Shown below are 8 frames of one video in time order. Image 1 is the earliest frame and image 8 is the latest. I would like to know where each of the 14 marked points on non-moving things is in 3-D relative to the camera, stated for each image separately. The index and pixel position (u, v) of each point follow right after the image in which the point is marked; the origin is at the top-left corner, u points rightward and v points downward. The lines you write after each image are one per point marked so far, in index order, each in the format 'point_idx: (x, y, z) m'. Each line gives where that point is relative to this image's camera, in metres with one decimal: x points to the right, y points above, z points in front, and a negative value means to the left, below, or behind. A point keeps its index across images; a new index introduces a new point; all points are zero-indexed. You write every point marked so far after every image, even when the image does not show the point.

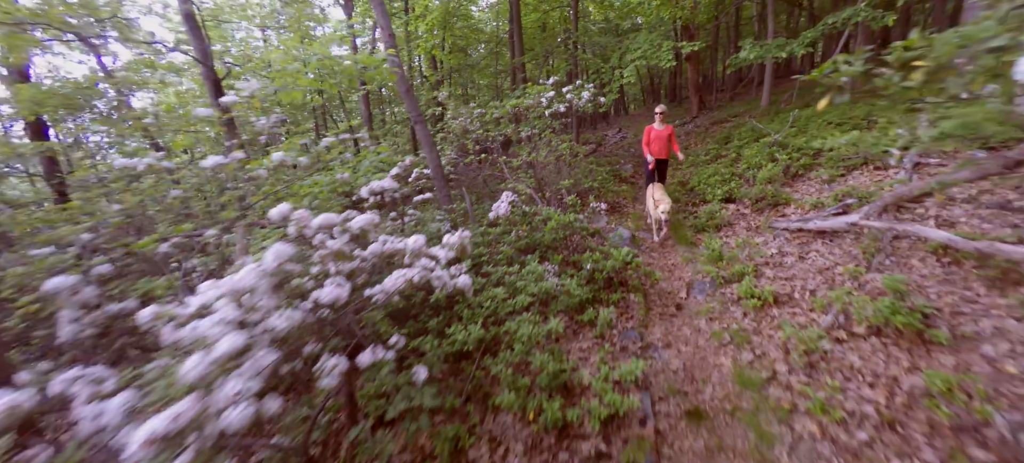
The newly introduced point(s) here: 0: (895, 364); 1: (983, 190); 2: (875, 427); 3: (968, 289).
0: (+2.9, -1.0, +2.5) m
1: (+5.2, +0.5, +3.6) m
2: (+2.5, -1.3, +2.3) m
3: (+3.9, -0.5, +2.8) m
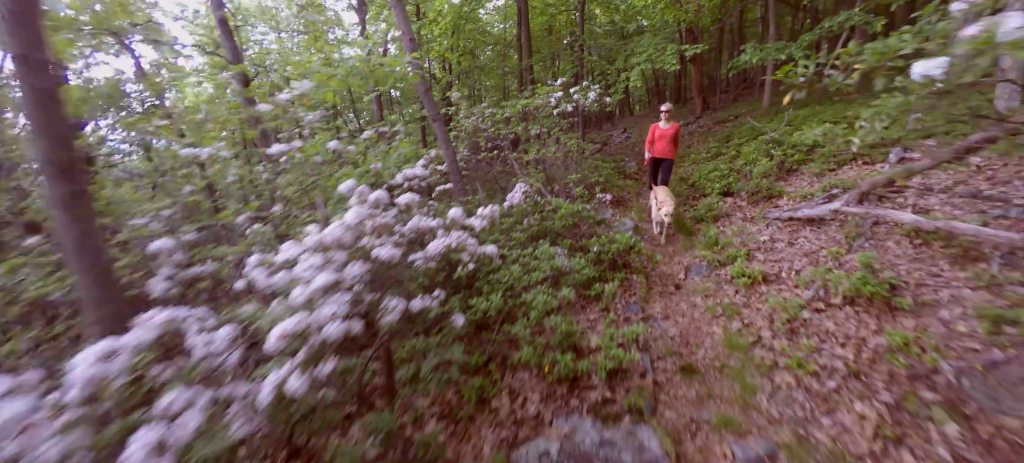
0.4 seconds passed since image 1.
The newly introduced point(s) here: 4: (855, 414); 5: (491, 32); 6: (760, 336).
0: (+3.1, -0.8, +2.9) m
1: (+5.4, +0.6, +4.0) m
2: (+2.6, -1.2, +2.6) m
3: (+4.0, -0.3, +3.1) m
4: (+2.5, -1.3, +2.4) m
5: (-0.9, +8.4, +13.7) m
6: (+2.4, -1.0, +3.2) m
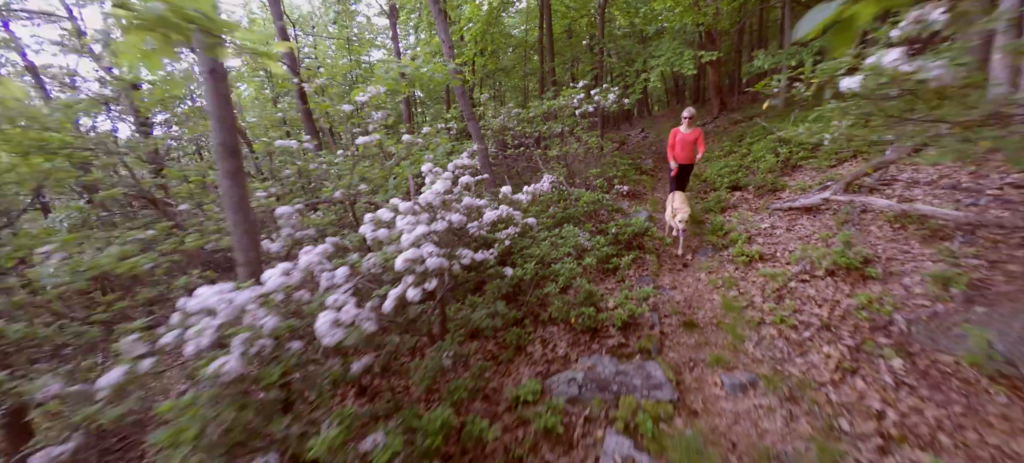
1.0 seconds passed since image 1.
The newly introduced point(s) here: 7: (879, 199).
0: (+3.4, -0.6, +3.4) m
1: (+5.8, +0.8, +4.4) m
2: (+2.9, -1.0, +3.2) m
3: (+4.4, -0.1, +3.6) m
4: (+2.8, -1.1, +3.0) m
5: (0.0, +8.6, +14.4) m
6: (+2.7, -0.8, +3.7) m
7: (+4.8, +0.4, +4.3) m
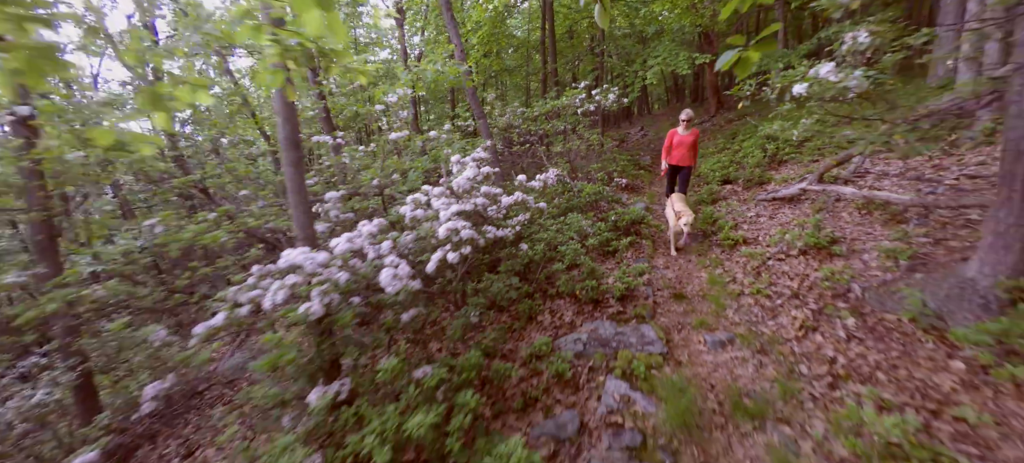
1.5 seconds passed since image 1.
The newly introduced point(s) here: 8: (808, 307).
0: (+3.6, -0.4, +4.0) m
1: (+6.0, +1.0, +4.9) m
2: (+3.1, -0.8, +3.7) m
3: (+4.5, +0.1, +4.2) m
4: (+3.0, -0.9, +3.5) m
5: (+0.2, +8.9, +14.9) m
6: (+2.9, -0.6, +4.3) m
7: (+5.0, +0.6, +4.8) m
8: (+3.2, -0.8, +3.5) m
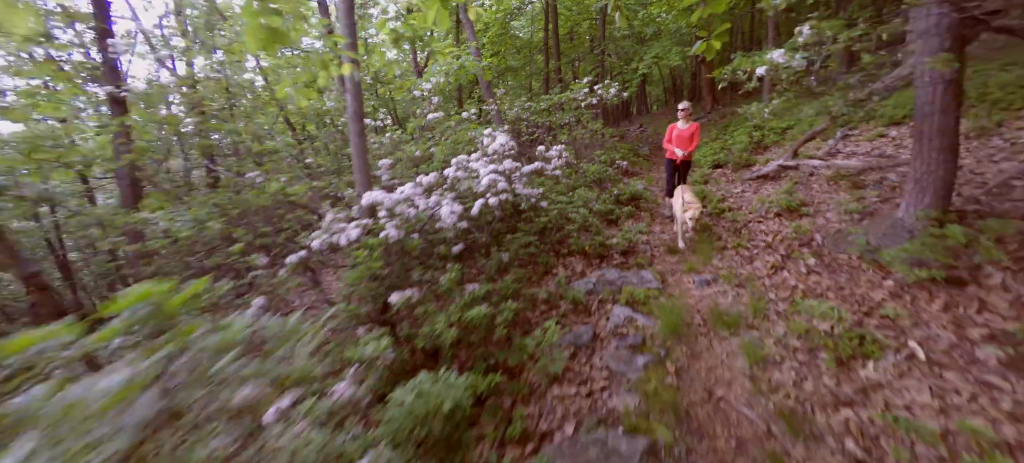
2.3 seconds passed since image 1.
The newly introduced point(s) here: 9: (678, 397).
0: (+3.9, +0.1, +4.7) m
1: (+6.3, +1.5, +5.7) m
2: (+3.4, -0.2, +4.5) m
3: (+4.8, +0.6, +4.9) m
4: (+3.3, -0.4, +4.3) m
5: (+0.4, +9.3, +15.7) m
6: (+3.2, -0.1, +5.0) m
7: (+5.3, +1.1, +5.6) m
8: (+3.5, -0.3, +4.3) m
9: (+1.4, -1.4, +2.8) m
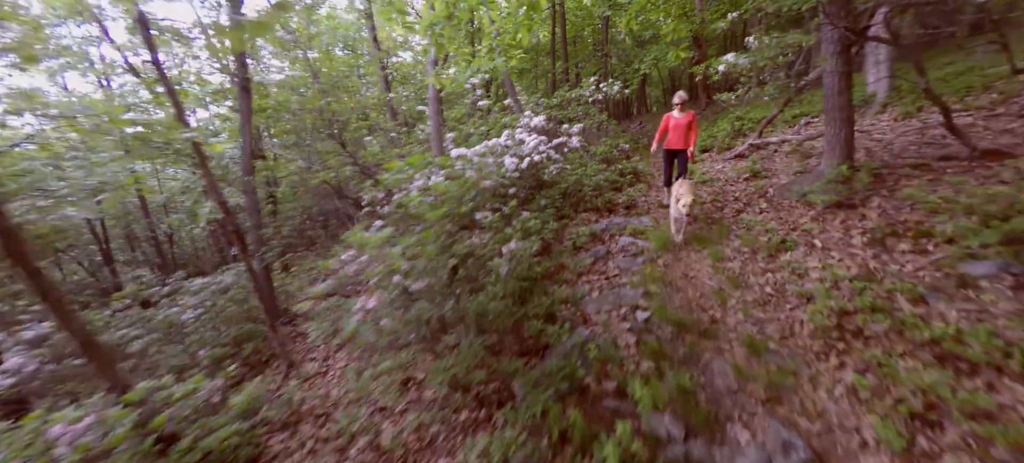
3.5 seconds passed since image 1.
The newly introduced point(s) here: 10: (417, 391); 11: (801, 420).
0: (+4.5, +0.9, +6.2) m
1: (+6.8, +2.3, +7.2) m
2: (+4.0, +0.6, +6.0) m
3: (+5.4, +1.4, +6.4) m
4: (+3.9, +0.4, +5.8) m
5: (+1.0, +10.0, +17.3) m
6: (+3.8, +0.7, +6.5) m
7: (+5.9, +1.9, +7.1) m
8: (+4.1, +0.5, +5.8) m
9: (+2.0, -0.6, +4.3) m
10: (-1.1, -1.8, +3.7) m
11: (+2.1, -1.4, +2.4) m
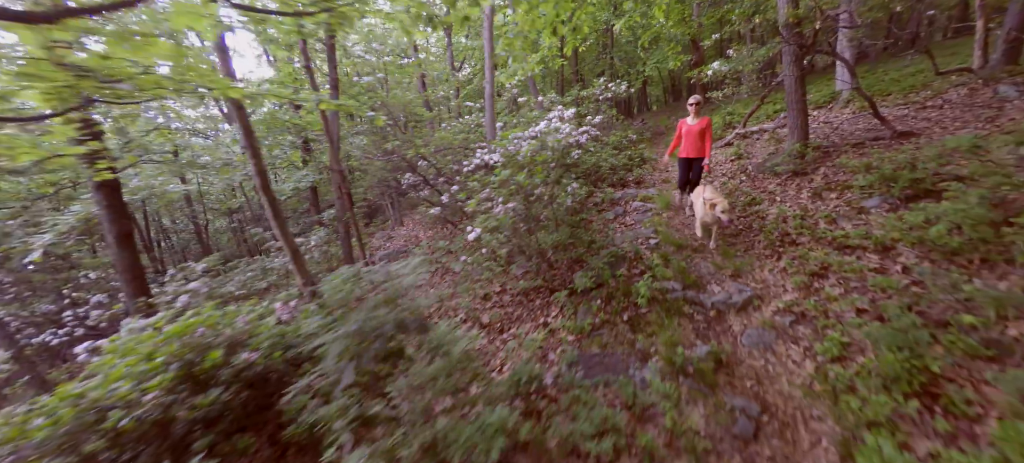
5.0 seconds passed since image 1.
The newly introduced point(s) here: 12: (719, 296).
0: (+5.3, +1.6, +7.9) m
1: (+7.6, +3.0, +8.9) m
2: (+4.8, +1.3, +7.6) m
3: (+6.2, +2.1, +8.1) m
4: (+4.7, +1.2, +7.4) m
5: (+1.7, +10.7, +19.0) m
6: (+4.6, +1.5, +8.2) m
7: (+6.7, +2.7, +8.8) m
8: (+4.9, +1.3, +7.4) m
9: (+2.8, +0.2, +5.9) m
10: (-0.2, -1.1, +5.3) m
11: (+3.0, -0.6, +4.1) m
12: (+2.5, -0.8, +4.0) m
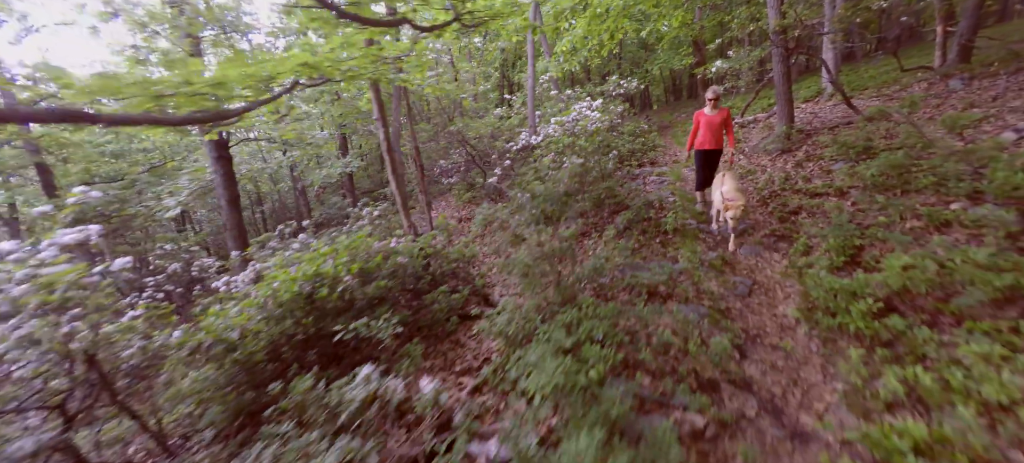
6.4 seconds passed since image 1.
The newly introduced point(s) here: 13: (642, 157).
0: (+6.3, +2.4, +9.4) m
1: (+8.6, +3.8, +10.5) m
2: (+5.8, +2.1, +9.2) m
3: (+7.2, +2.9, +9.6) m
4: (+5.7, +2.0, +8.9) m
5: (+2.7, +11.5, +20.5) m
6: (+5.6, +2.3, +9.7) m
7: (+7.7, +3.5, +10.3) m
8: (+5.9, +2.1, +9.0) m
9: (+3.8, +1.0, +7.4) m
10: (+0.8, -0.2, +6.8) m
11: (+4.0, +0.2, +5.6) m
12: (+3.5, +0.1, +5.5) m
13: (+3.9, +2.3, +9.9) m
